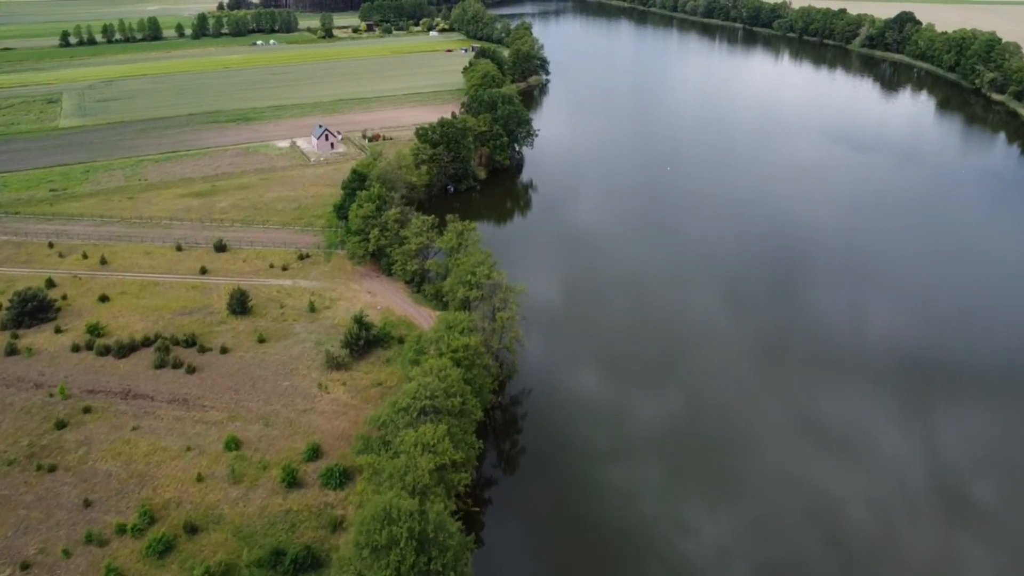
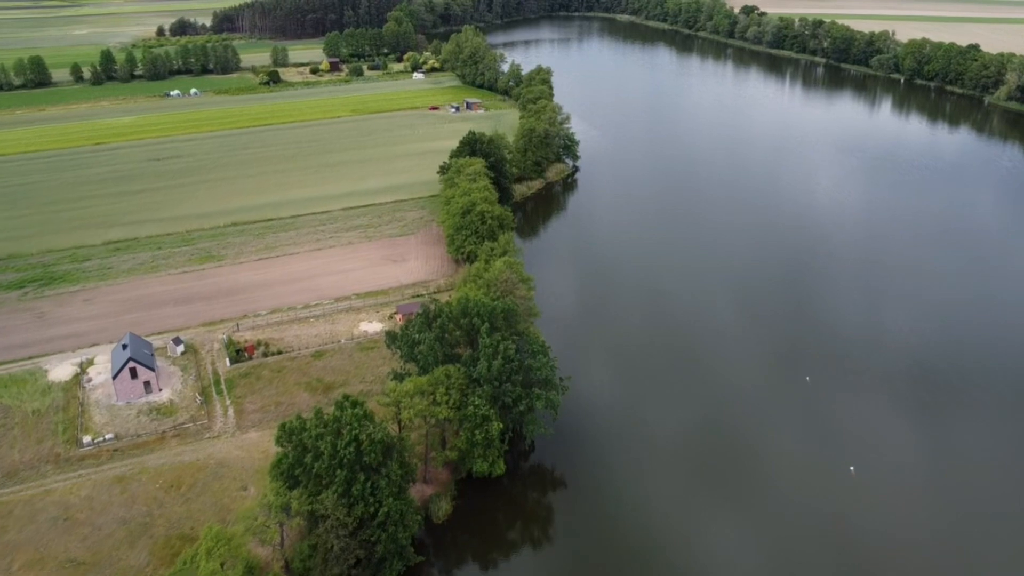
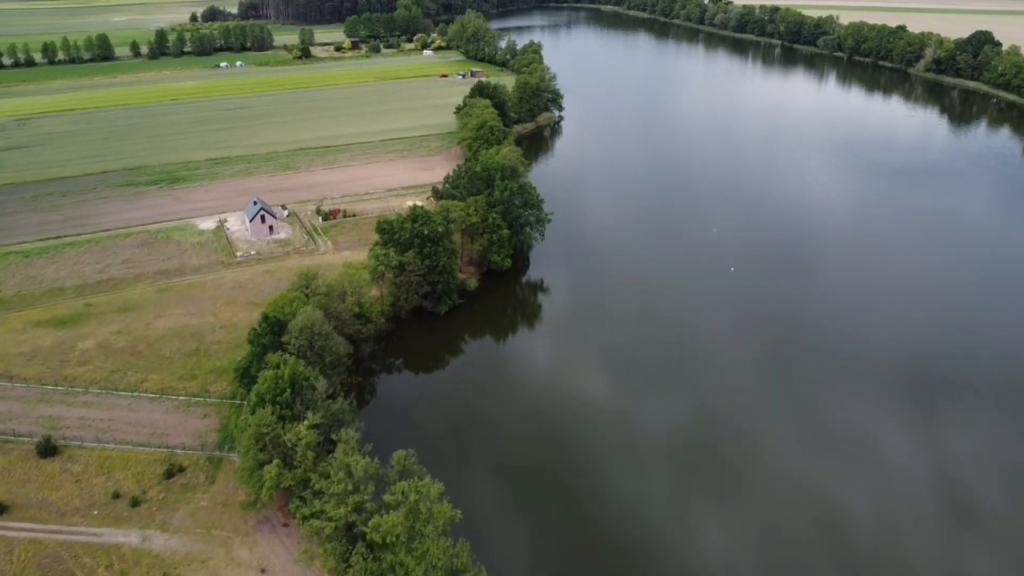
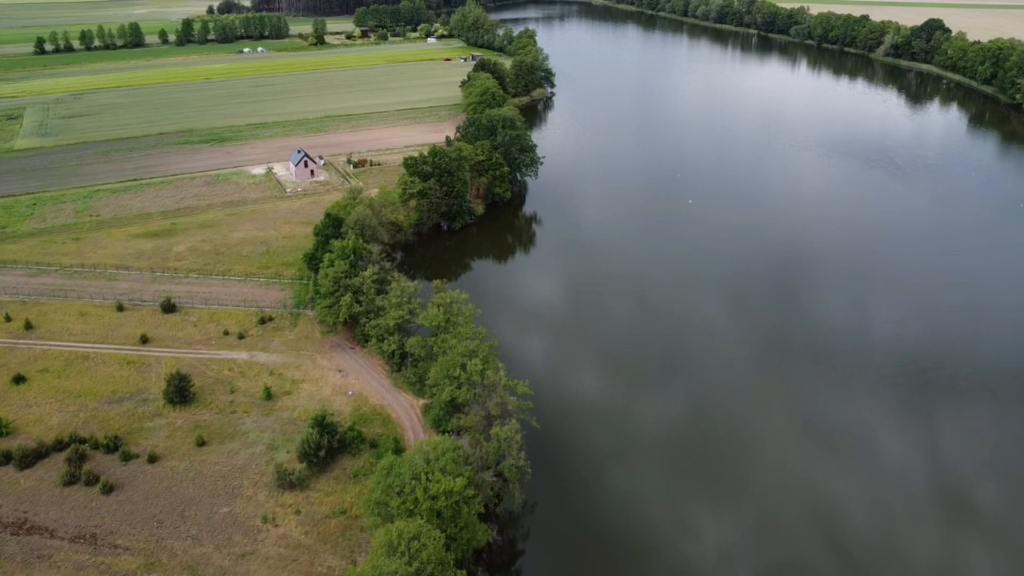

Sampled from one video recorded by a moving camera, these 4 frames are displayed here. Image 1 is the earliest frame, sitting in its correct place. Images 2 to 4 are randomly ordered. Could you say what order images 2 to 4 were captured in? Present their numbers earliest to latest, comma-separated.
4, 3, 2
